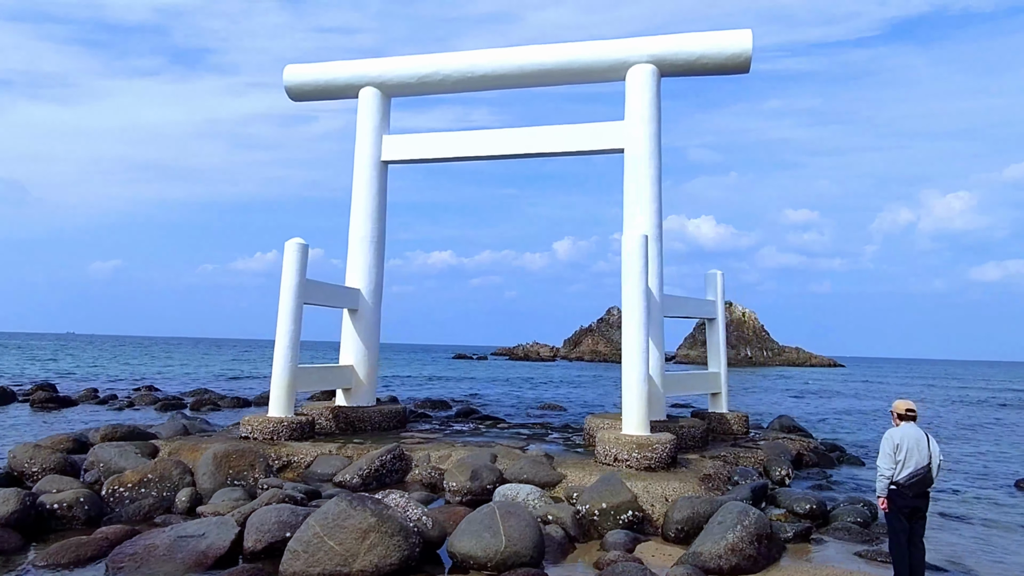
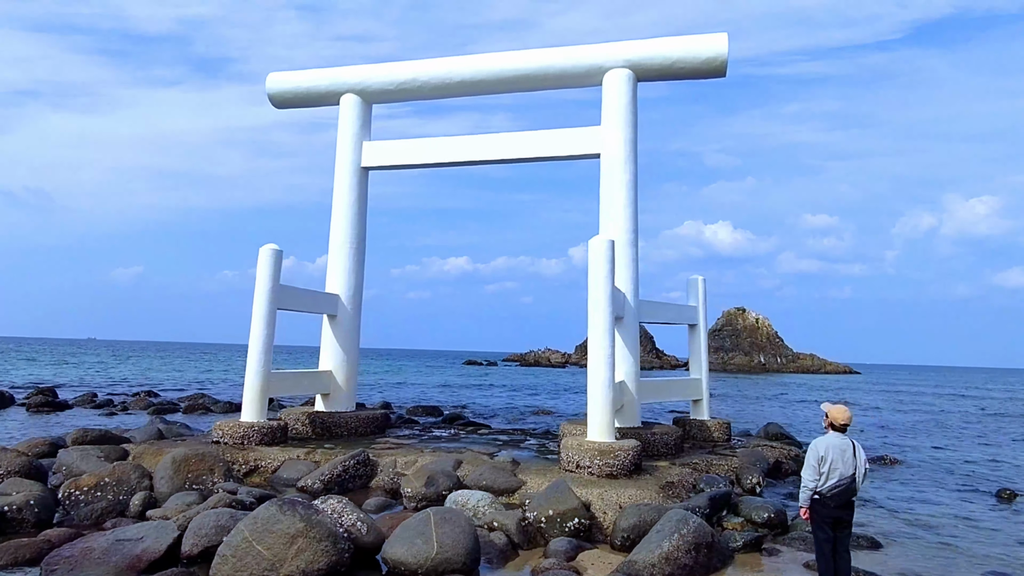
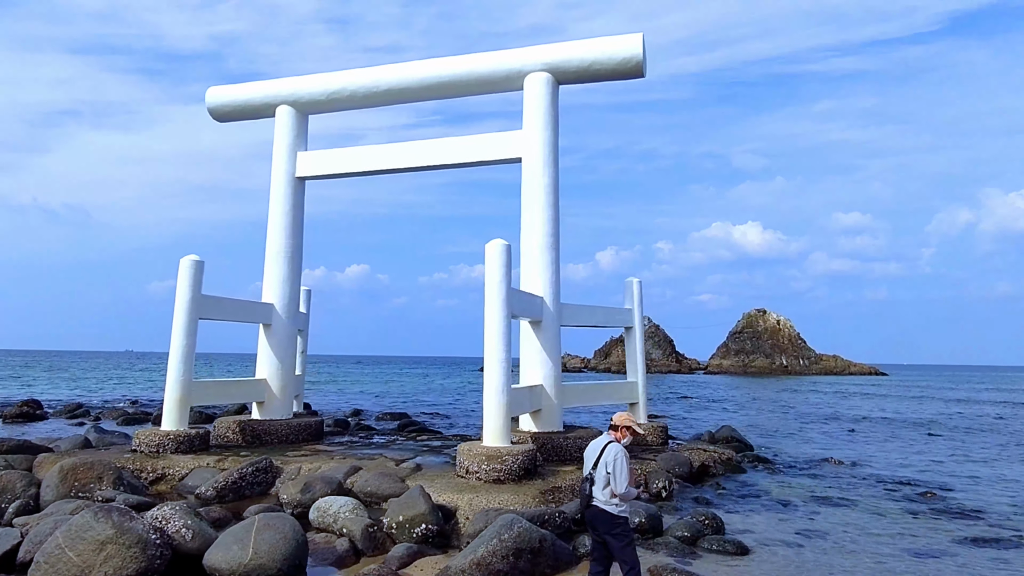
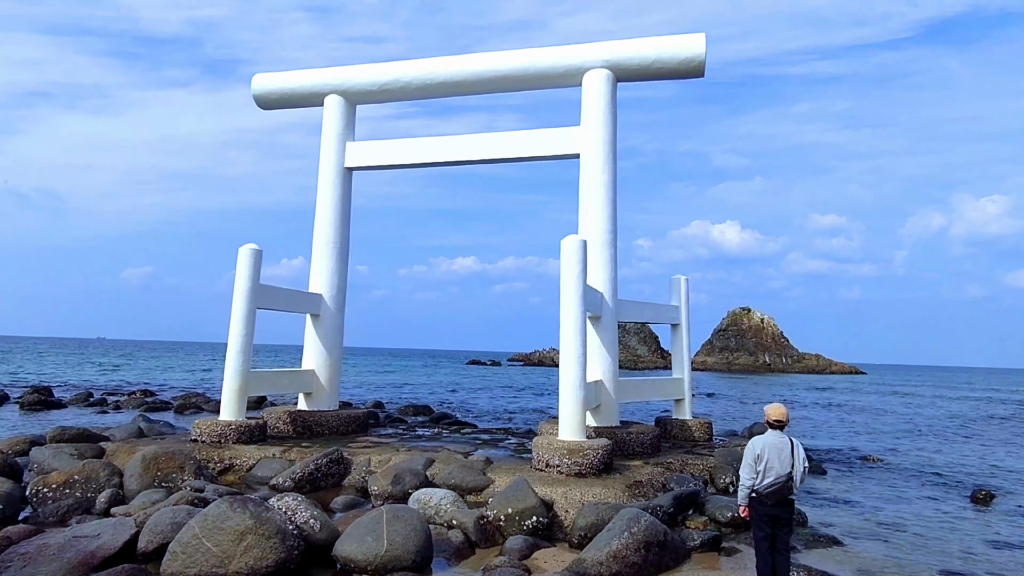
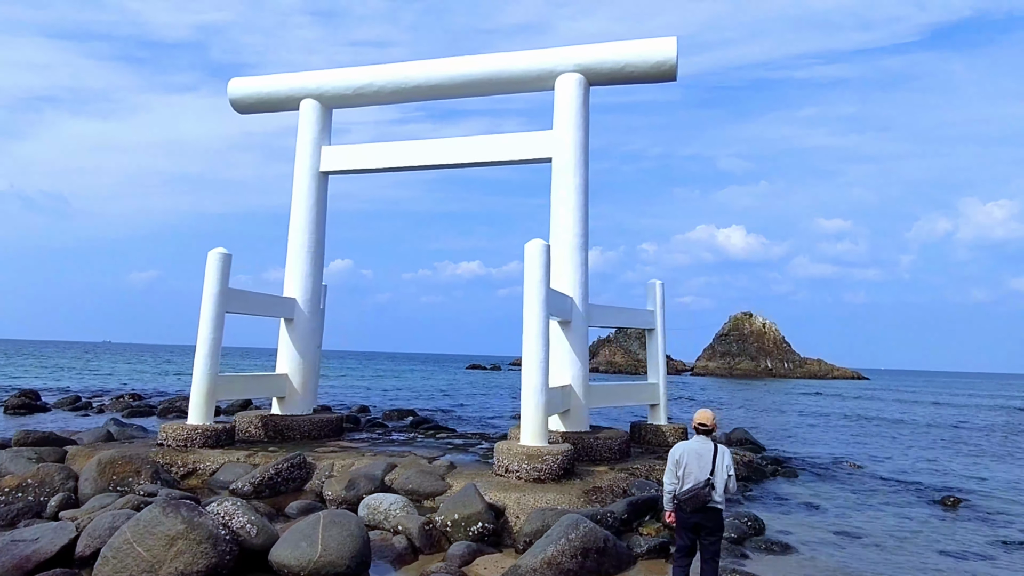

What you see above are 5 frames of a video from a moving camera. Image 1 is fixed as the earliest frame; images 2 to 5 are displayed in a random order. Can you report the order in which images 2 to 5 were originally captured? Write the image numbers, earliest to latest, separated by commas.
2, 4, 5, 3
